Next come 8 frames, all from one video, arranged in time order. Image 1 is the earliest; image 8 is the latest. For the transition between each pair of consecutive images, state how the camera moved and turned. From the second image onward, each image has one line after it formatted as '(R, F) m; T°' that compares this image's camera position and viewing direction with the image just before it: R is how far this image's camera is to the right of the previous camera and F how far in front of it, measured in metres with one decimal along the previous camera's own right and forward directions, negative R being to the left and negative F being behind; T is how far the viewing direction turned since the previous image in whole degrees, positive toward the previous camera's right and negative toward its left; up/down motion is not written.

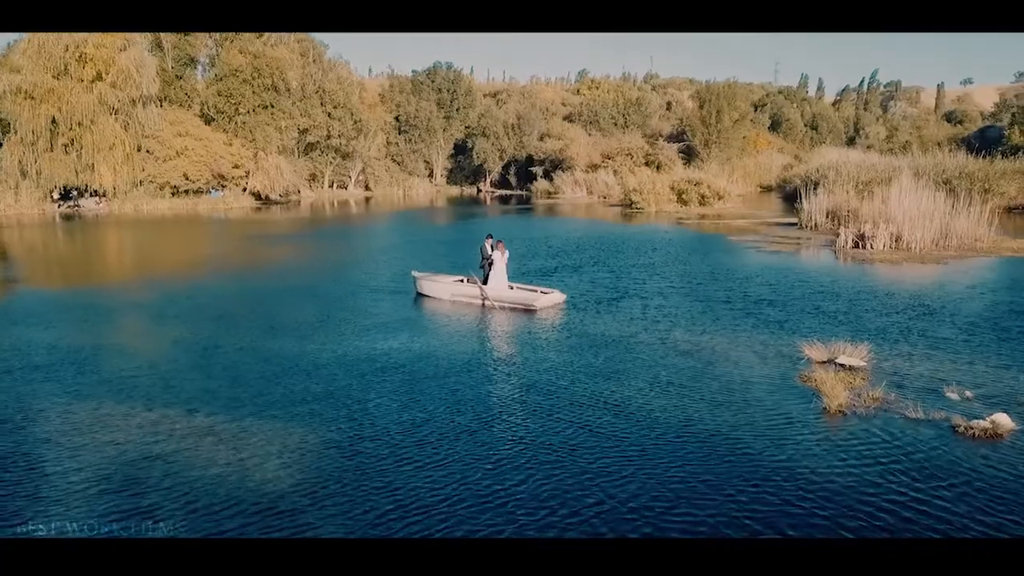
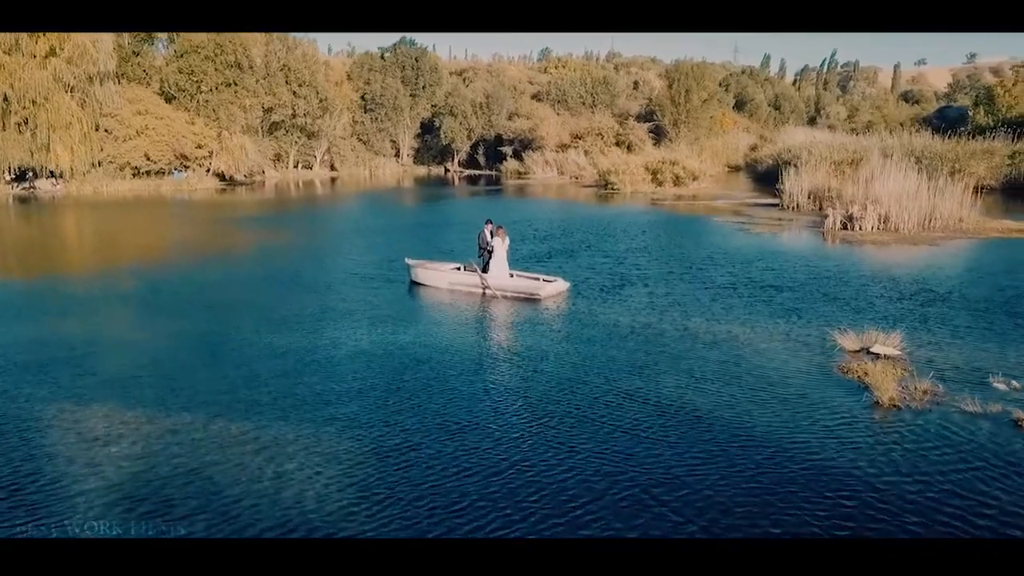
(-0.6, +0.4) m; +3°
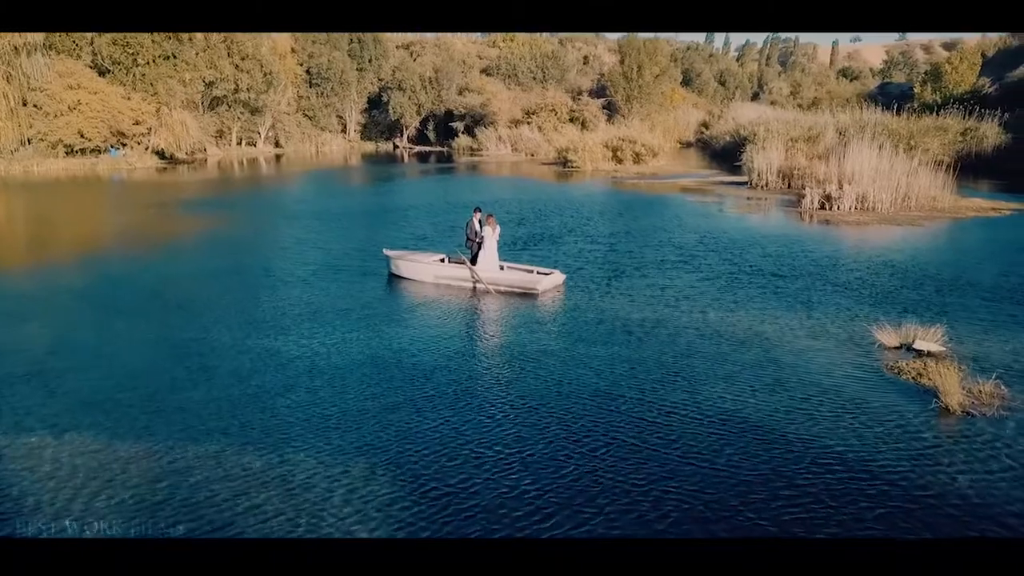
(-0.7, +0.7) m; +4°
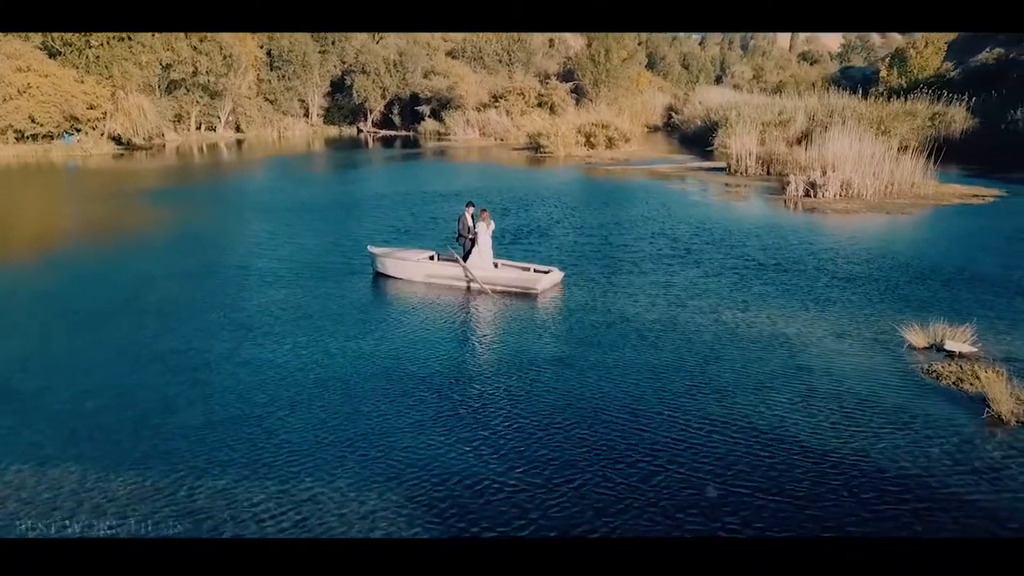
(-0.5, +0.5) m; +3°
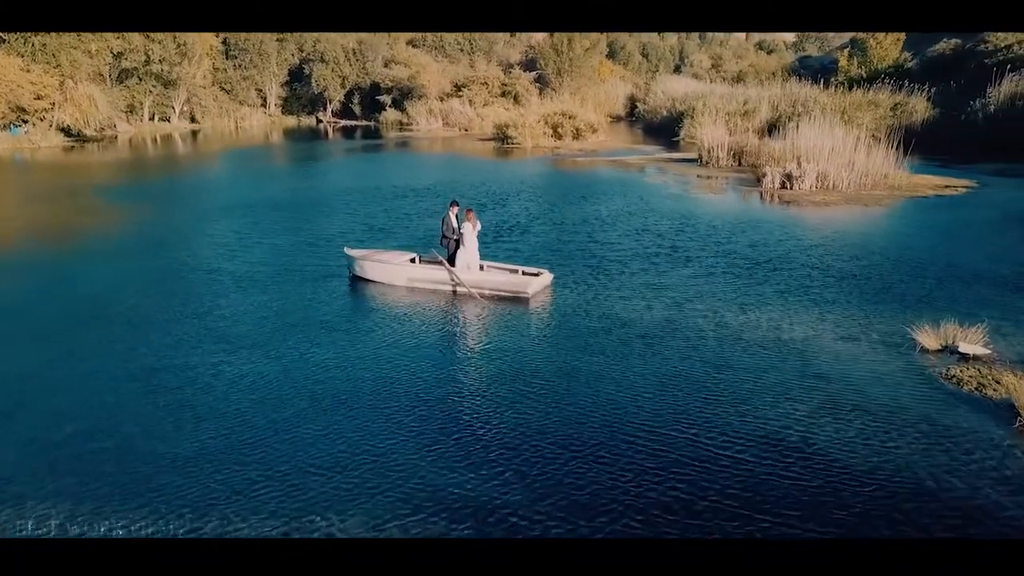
(-0.4, +0.4) m; +3°
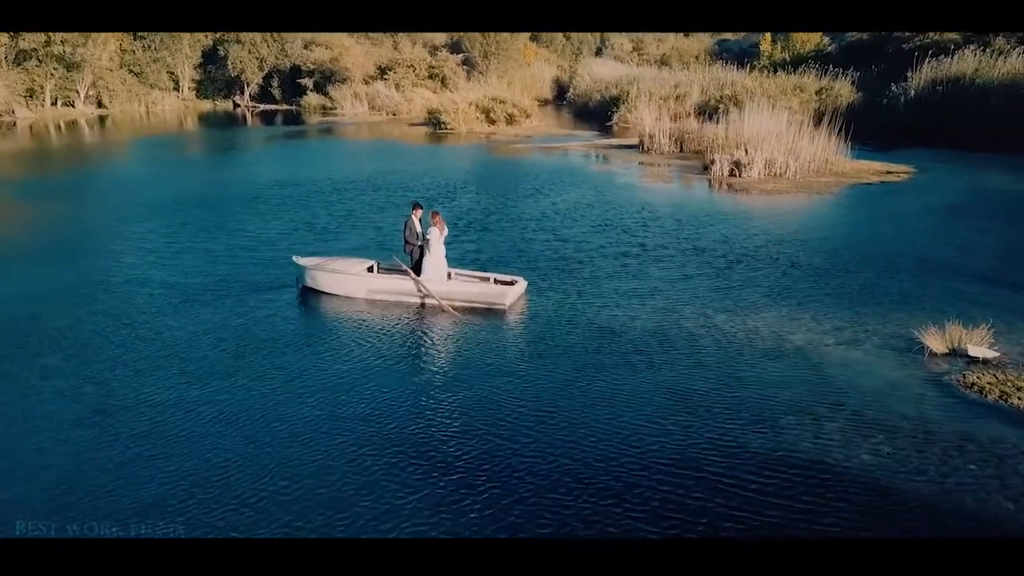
(-0.6, +0.7) m; +5°
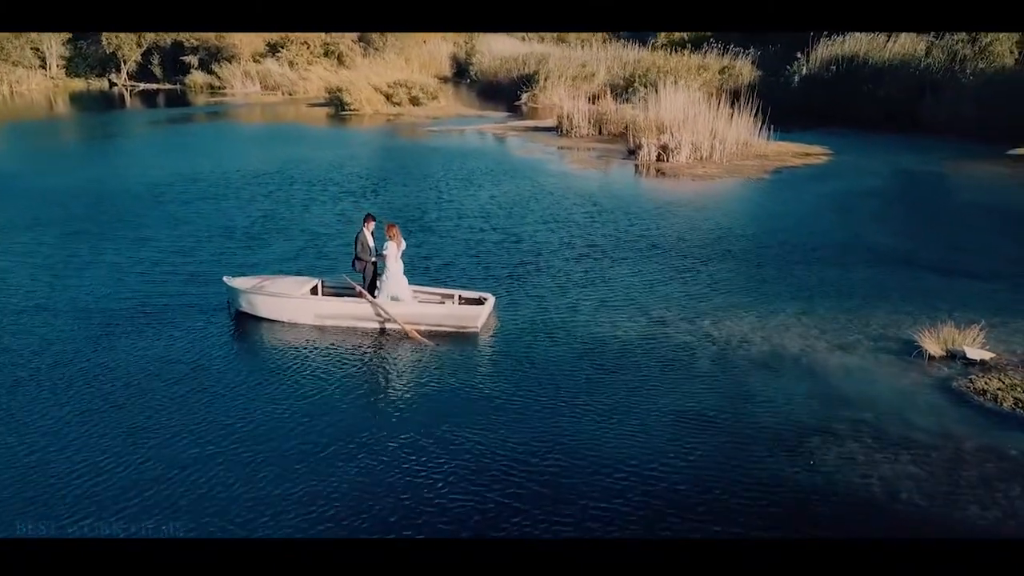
(-0.7, +0.8) m; +7°
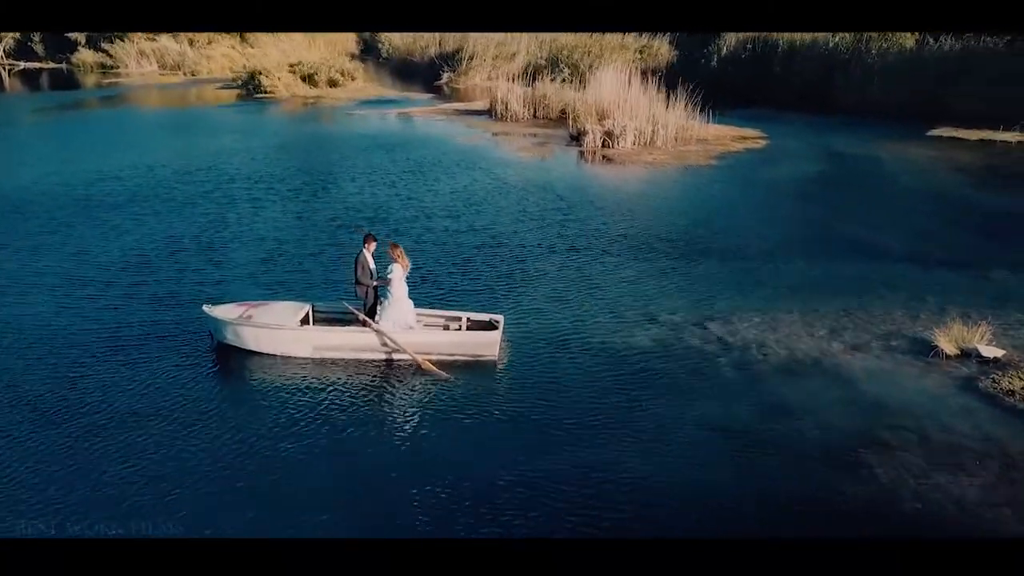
(-1.0, +0.5) m; +7°
